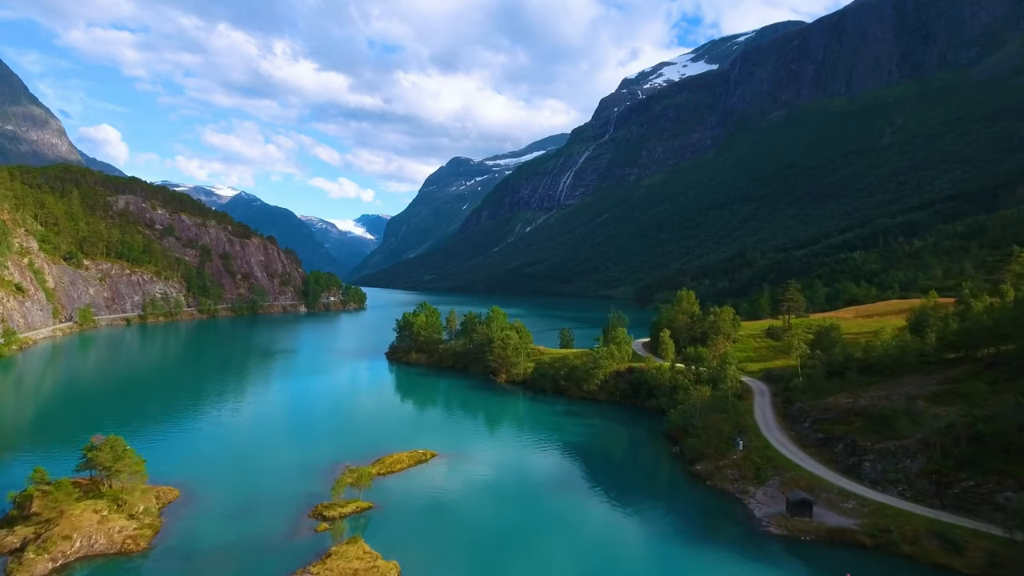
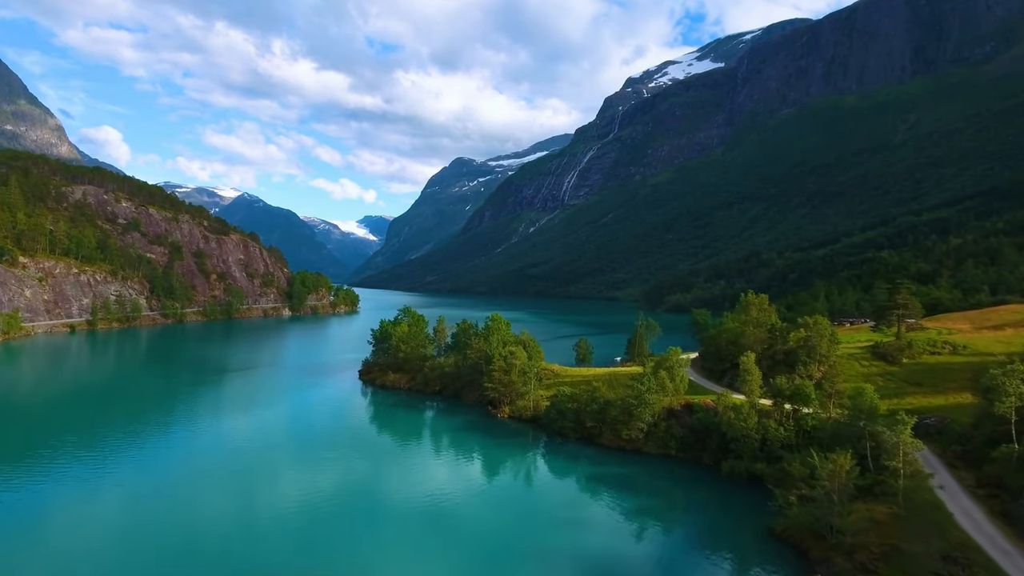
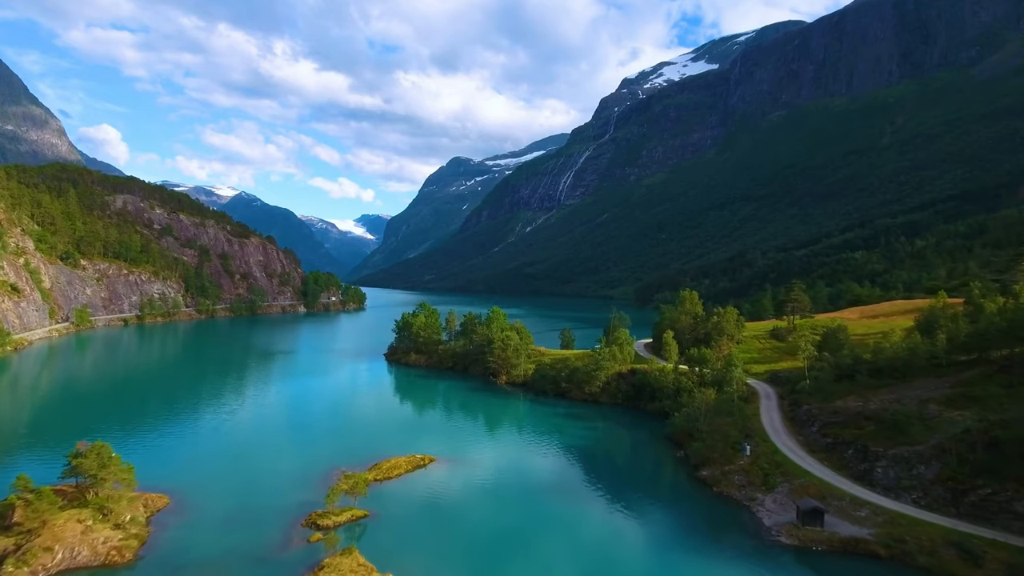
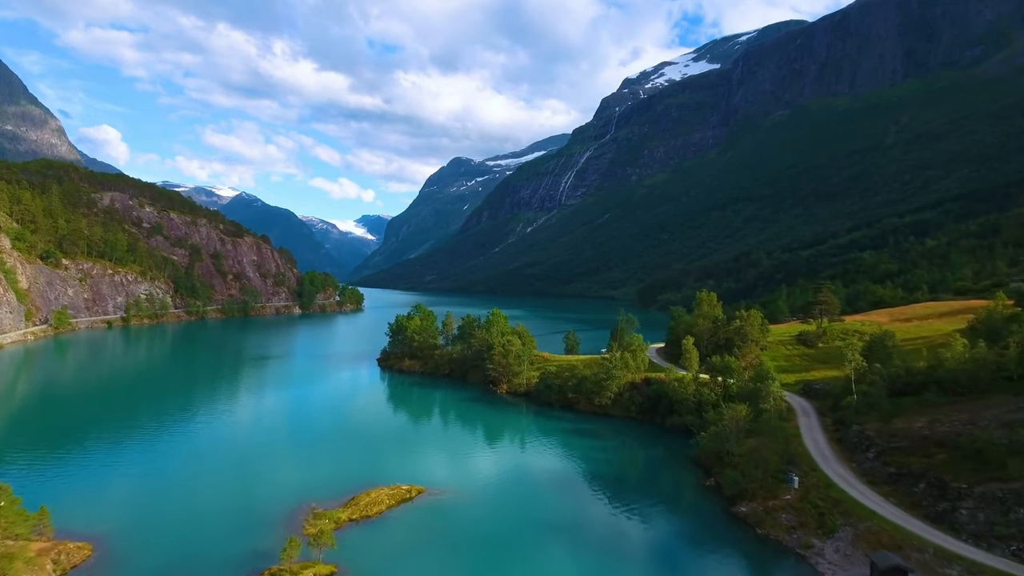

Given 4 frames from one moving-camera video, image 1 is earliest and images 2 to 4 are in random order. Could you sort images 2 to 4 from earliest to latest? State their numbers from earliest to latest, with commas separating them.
3, 4, 2
